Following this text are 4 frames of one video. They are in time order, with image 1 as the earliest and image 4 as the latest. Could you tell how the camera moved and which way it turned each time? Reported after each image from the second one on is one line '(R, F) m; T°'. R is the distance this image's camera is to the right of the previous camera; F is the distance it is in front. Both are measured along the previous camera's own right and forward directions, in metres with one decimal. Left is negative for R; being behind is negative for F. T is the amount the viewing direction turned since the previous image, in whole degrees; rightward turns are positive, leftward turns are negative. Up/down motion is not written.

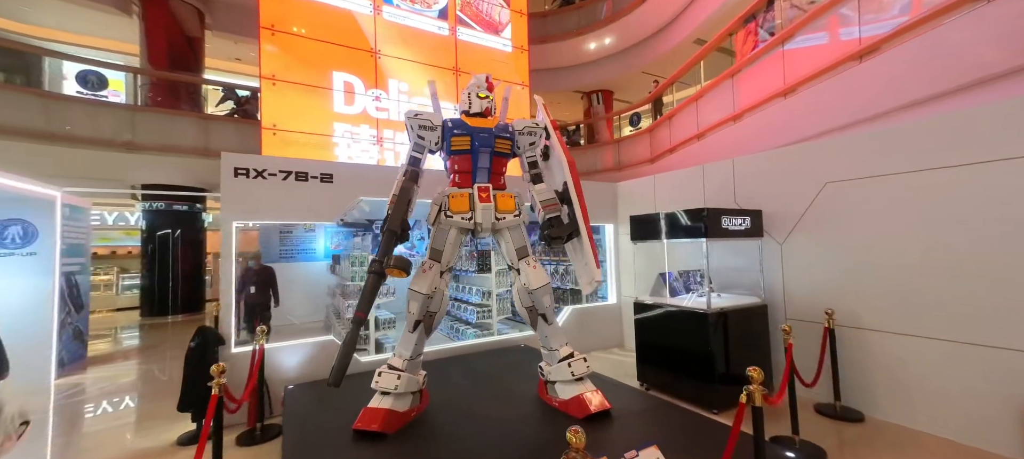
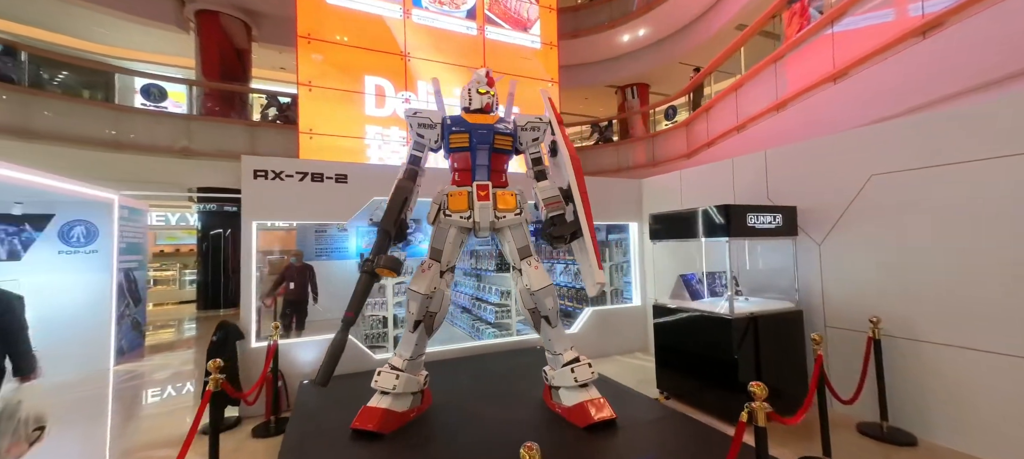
(+0.2, +0.1) m; -6°
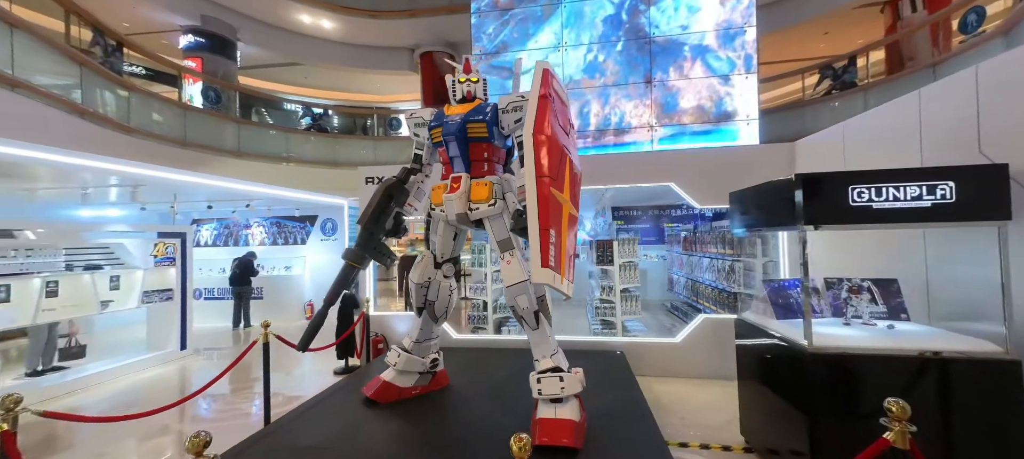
(+1.2, +0.5) m; -33°
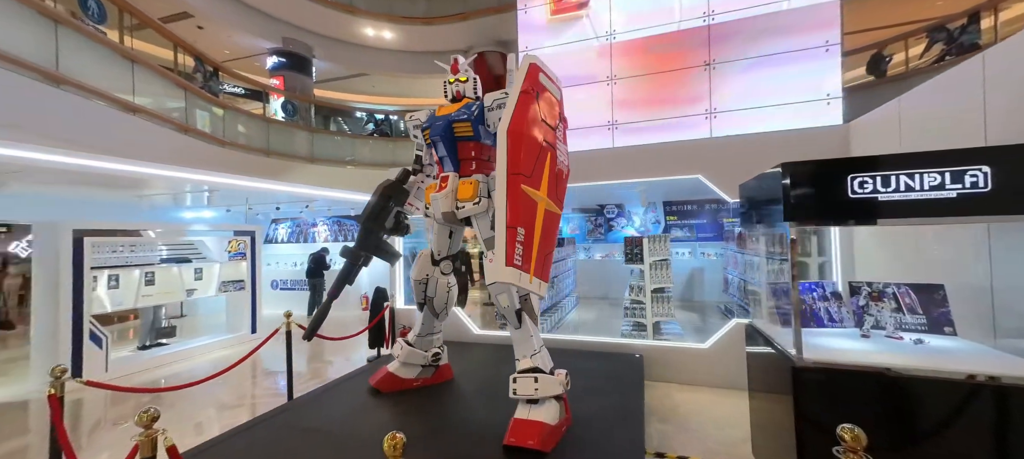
(+0.4, +0.1) m; -10°
